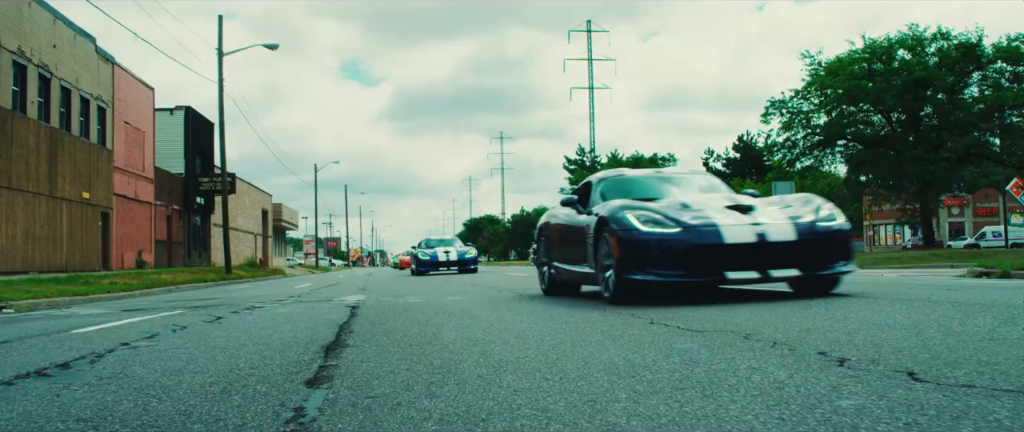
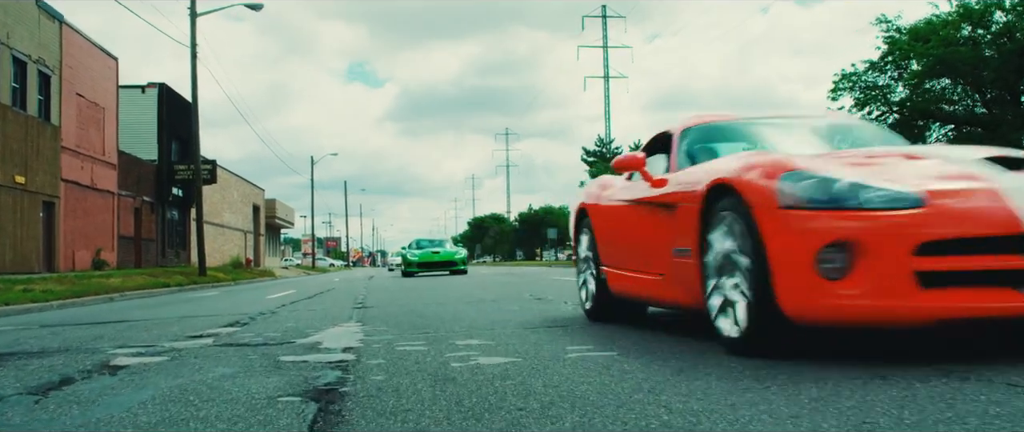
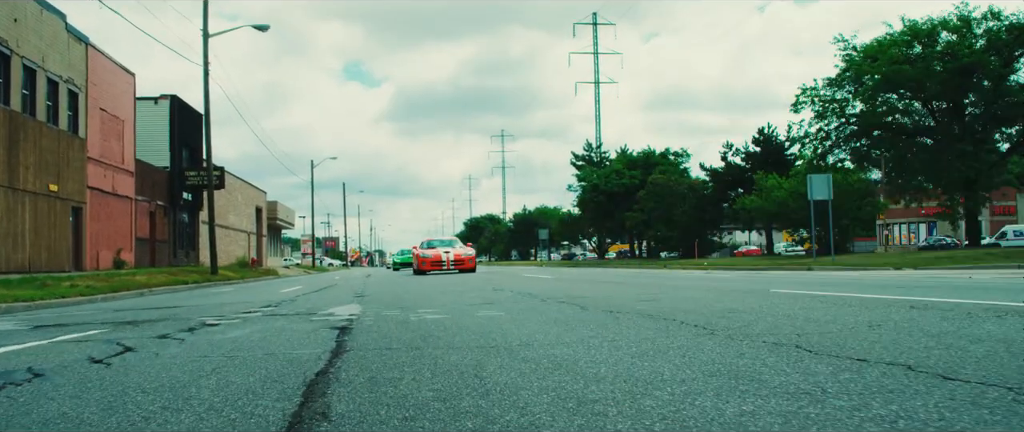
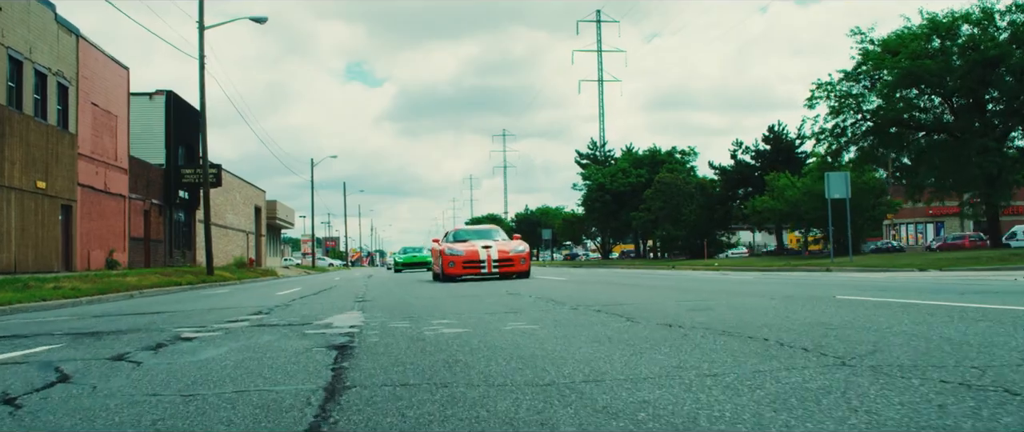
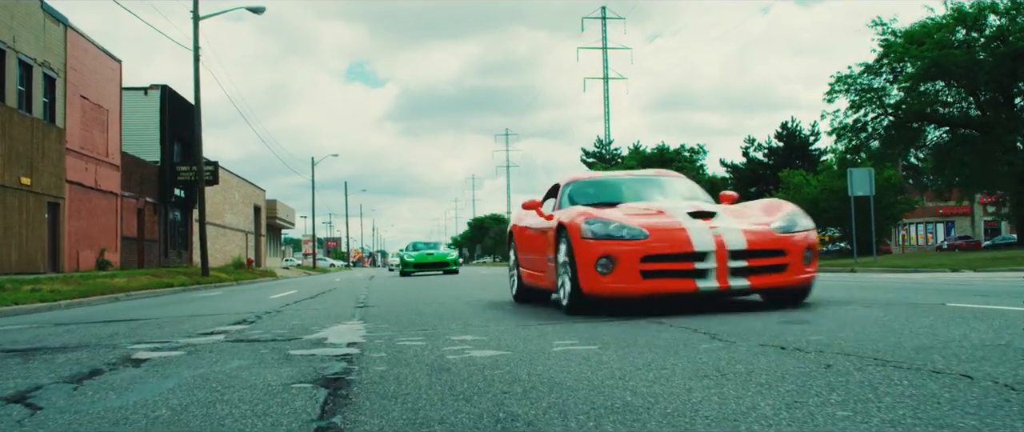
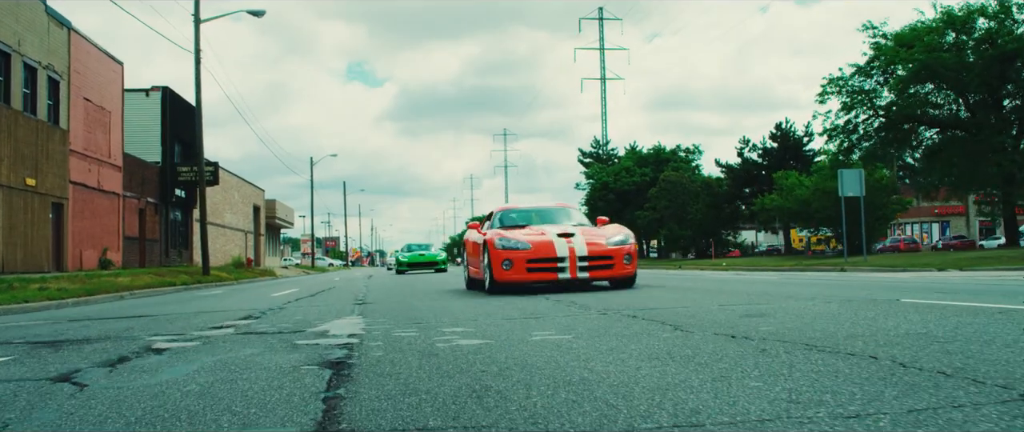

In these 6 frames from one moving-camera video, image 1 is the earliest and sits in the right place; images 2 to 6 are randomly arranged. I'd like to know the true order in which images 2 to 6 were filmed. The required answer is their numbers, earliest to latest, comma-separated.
3, 4, 6, 5, 2
